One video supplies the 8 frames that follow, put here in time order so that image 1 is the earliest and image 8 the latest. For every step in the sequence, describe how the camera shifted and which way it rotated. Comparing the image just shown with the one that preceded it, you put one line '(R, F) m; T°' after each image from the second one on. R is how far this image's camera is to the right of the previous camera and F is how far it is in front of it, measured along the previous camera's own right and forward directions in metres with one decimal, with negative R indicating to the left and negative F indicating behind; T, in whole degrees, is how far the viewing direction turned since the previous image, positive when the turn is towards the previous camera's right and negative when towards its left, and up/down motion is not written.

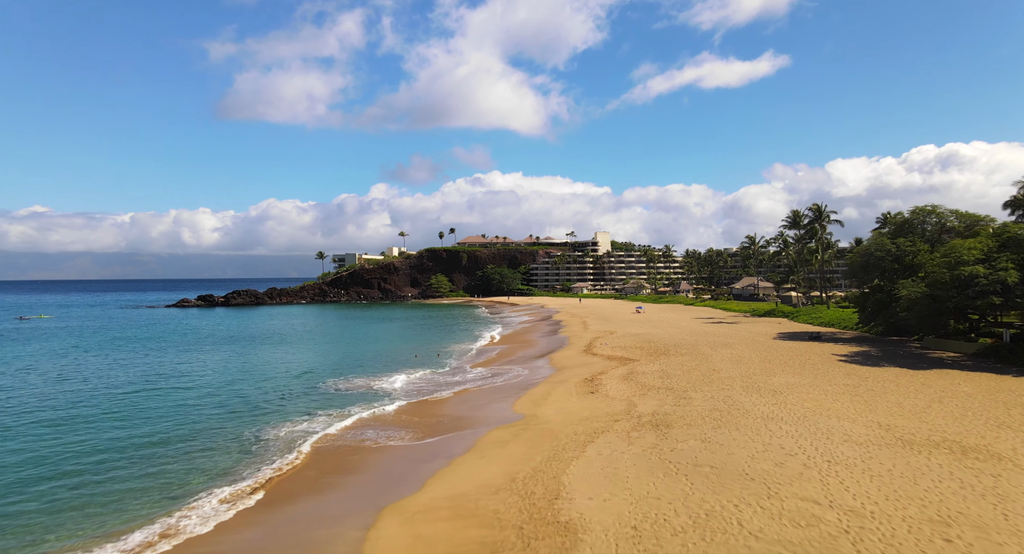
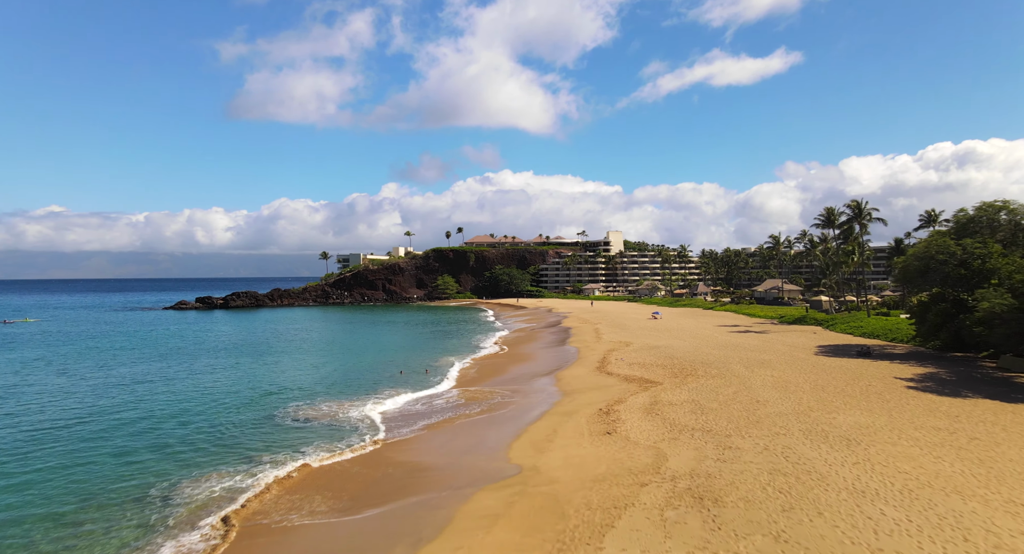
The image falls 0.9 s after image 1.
(+0.5, +5.7) m; -1°
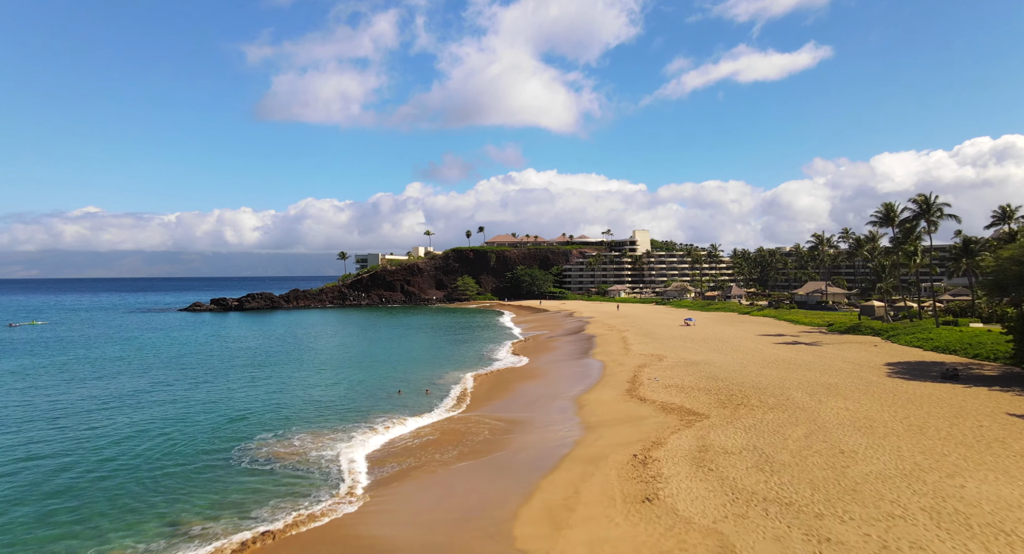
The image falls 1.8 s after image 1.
(+0.4, +5.8) m; -2°
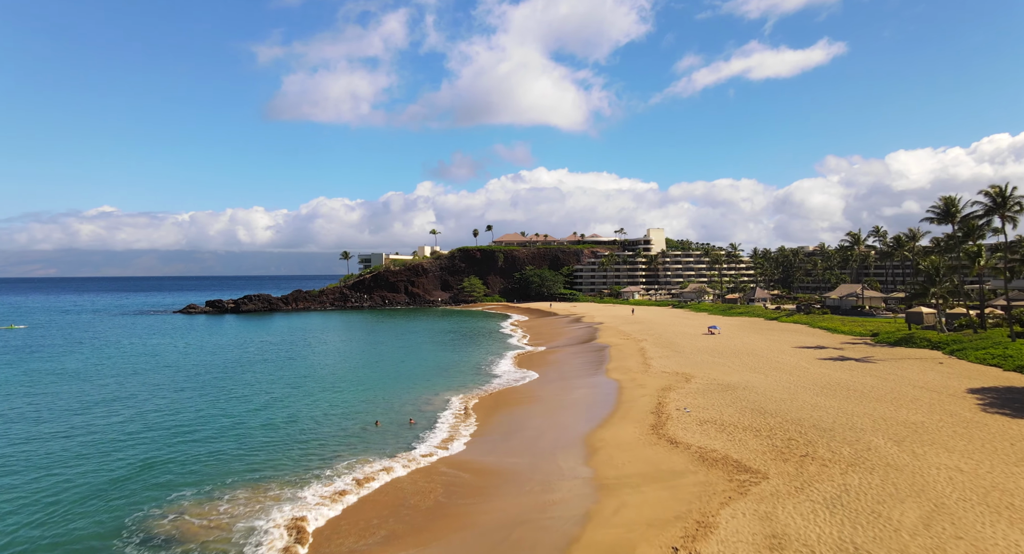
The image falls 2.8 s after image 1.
(+0.5, +6.6) m; -1°
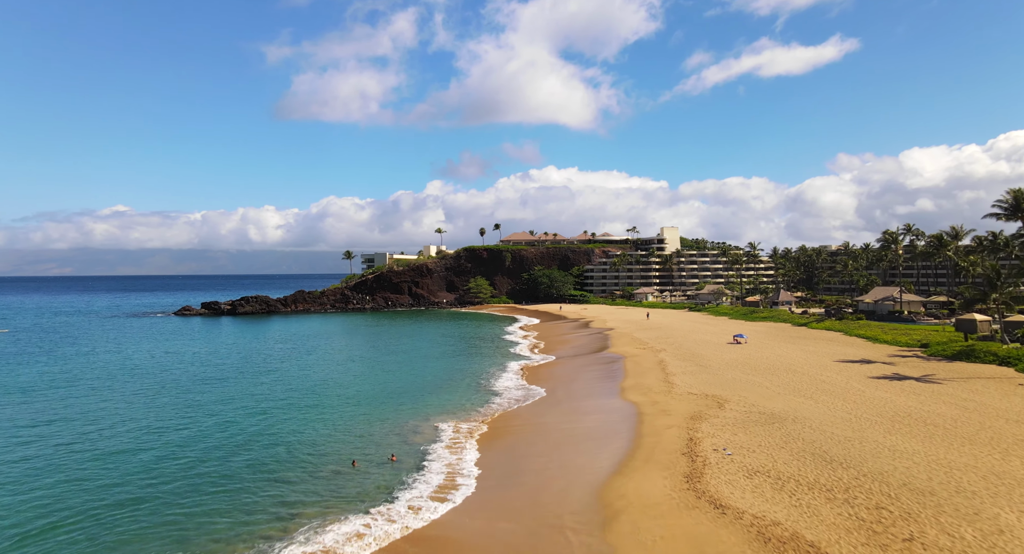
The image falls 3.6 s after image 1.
(+0.4, +5.9) m; -1°
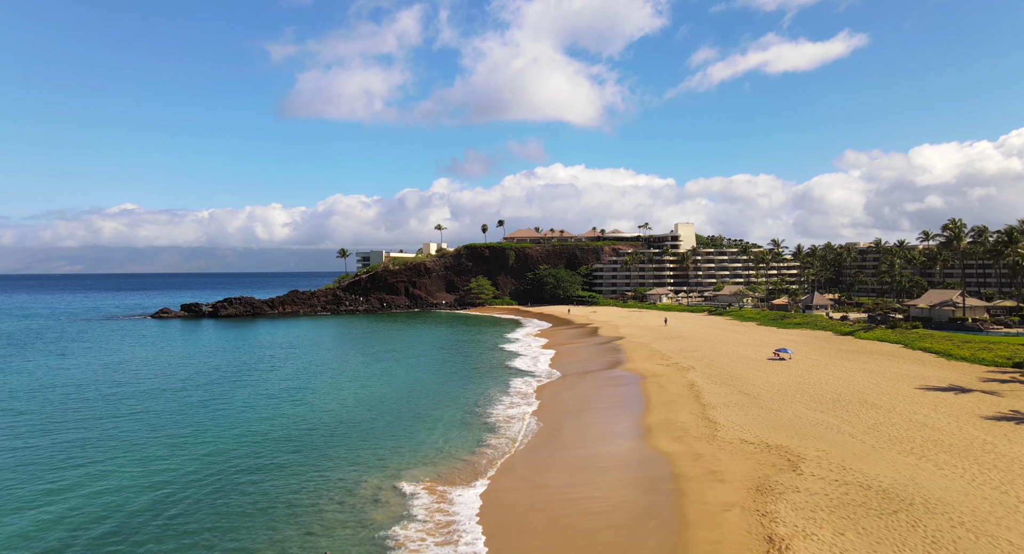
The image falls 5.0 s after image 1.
(+0.6, +9.6) m; -1°
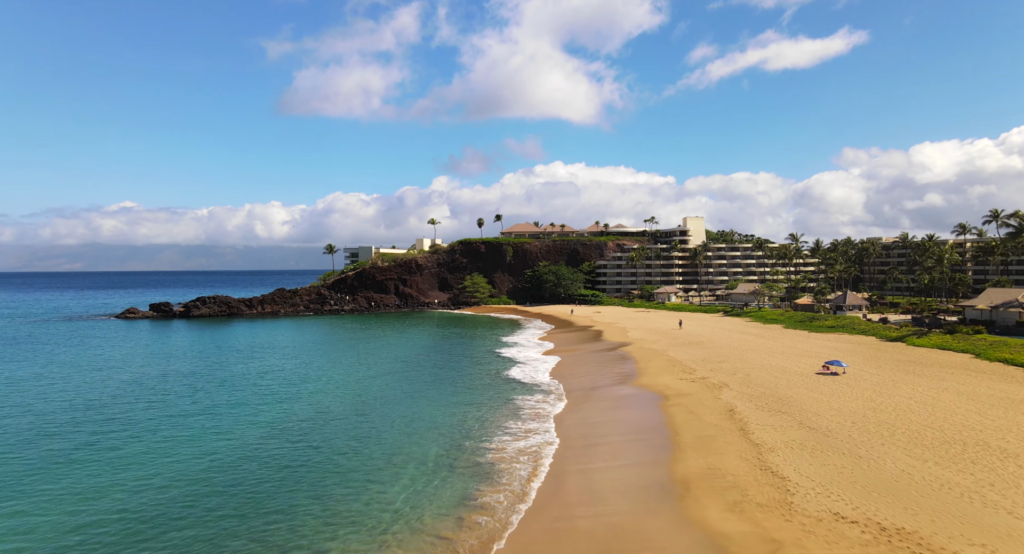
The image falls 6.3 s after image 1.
(+0.5, +9.1) m; 0°
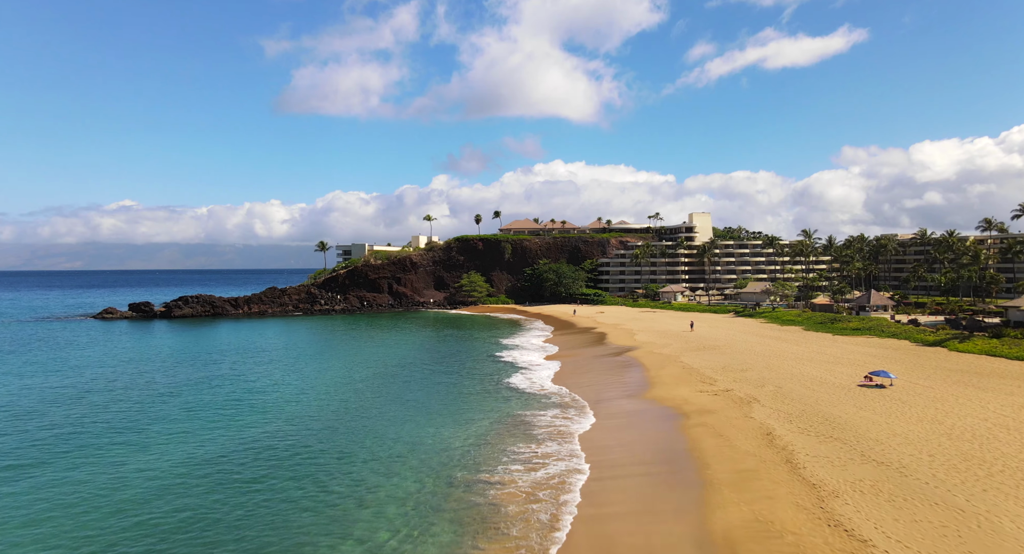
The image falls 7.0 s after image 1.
(+0.2, +5.4) m; 0°
